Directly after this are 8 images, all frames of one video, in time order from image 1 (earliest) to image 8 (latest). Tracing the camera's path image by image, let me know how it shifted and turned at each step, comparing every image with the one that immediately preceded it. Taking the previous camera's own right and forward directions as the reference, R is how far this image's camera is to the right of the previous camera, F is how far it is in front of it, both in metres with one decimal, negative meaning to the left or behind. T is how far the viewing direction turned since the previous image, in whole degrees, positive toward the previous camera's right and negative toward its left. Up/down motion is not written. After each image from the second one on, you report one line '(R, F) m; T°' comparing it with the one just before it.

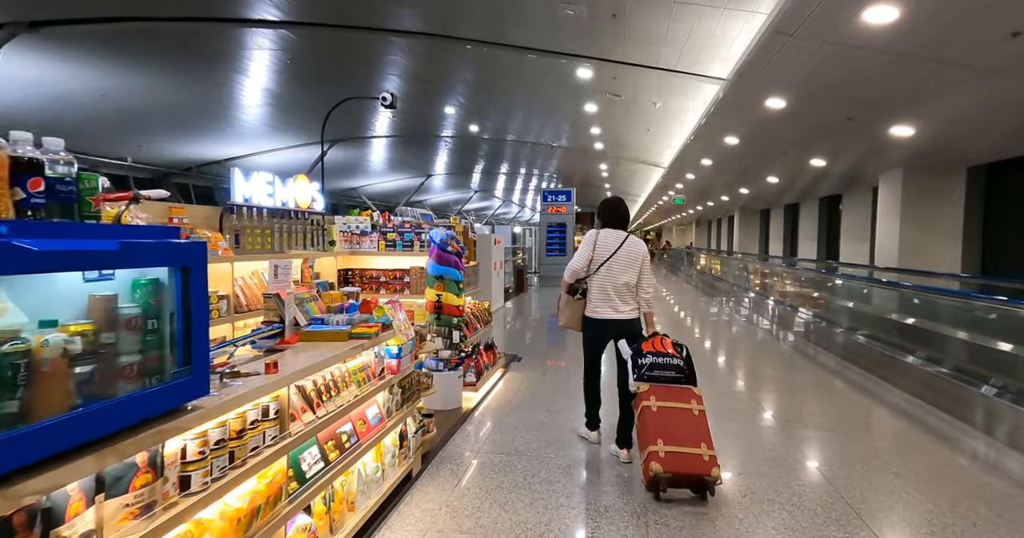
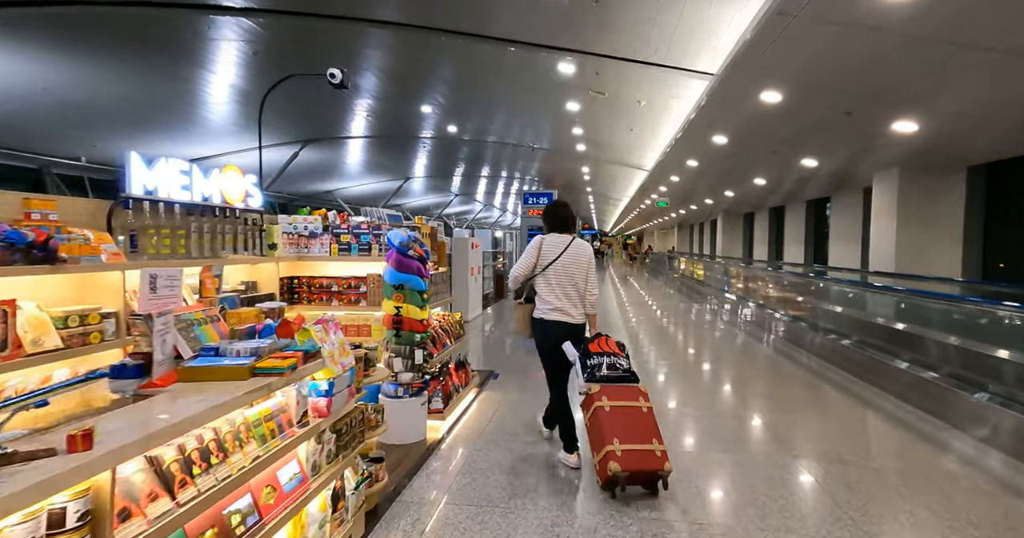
(+0.1, +0.4) m; +2°
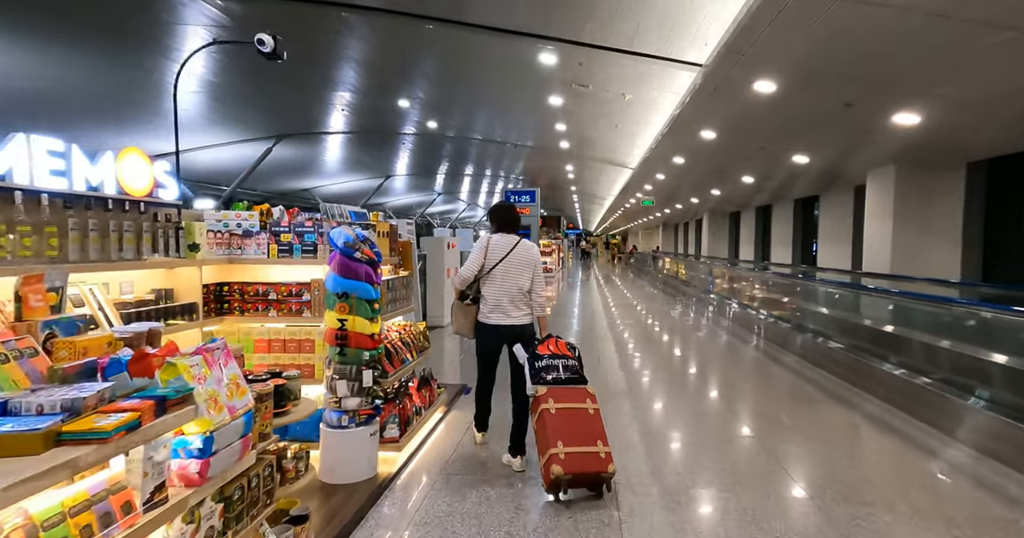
(+0.1, +0.4) m; +2°
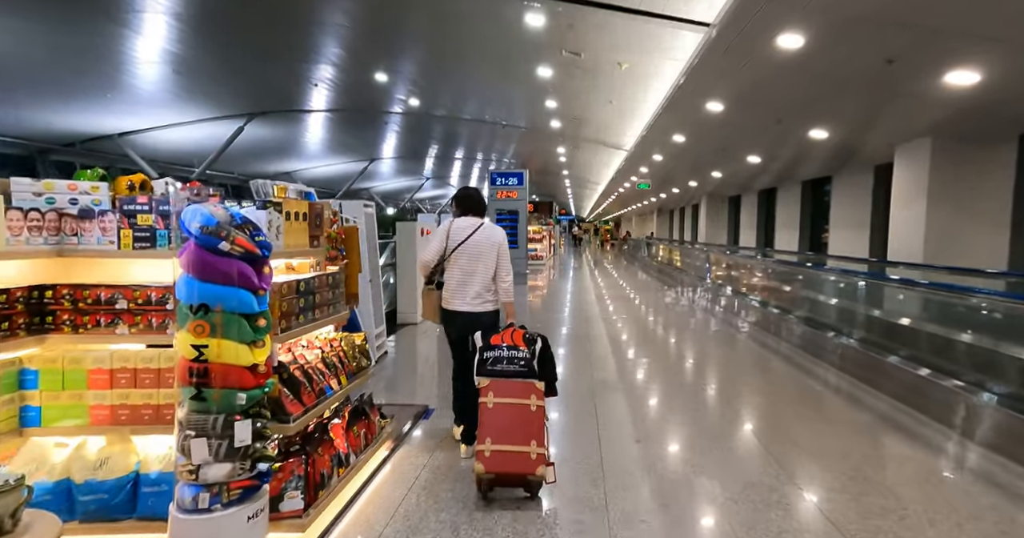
(+0.1, +0.7) m; +1°
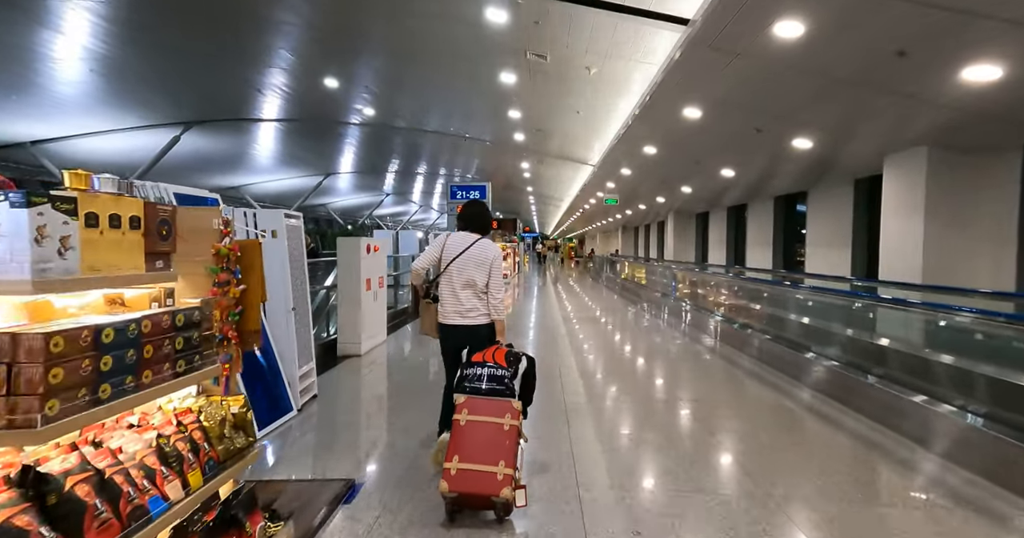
(0.0, +0.7) m; +4°
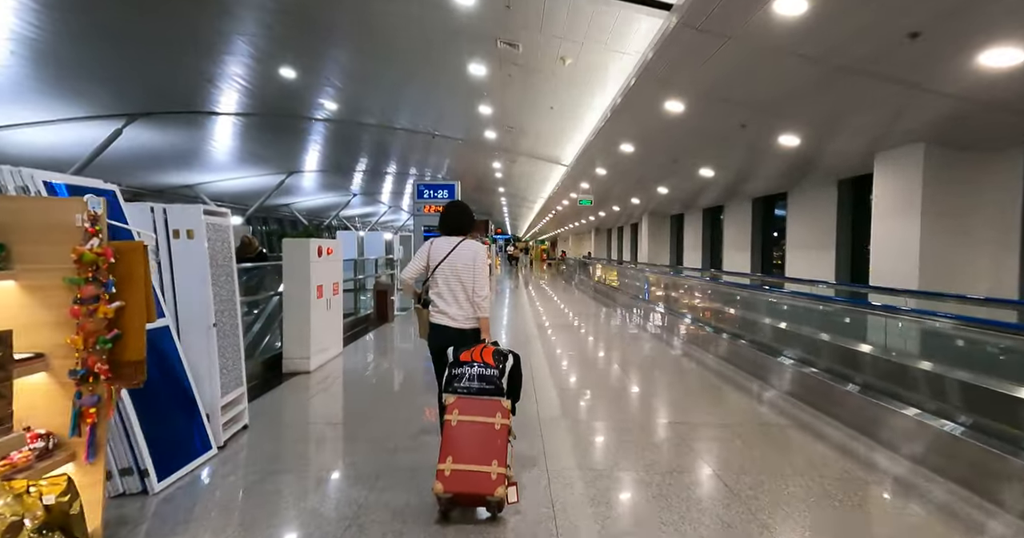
(0.0, +0.5) m; +3°
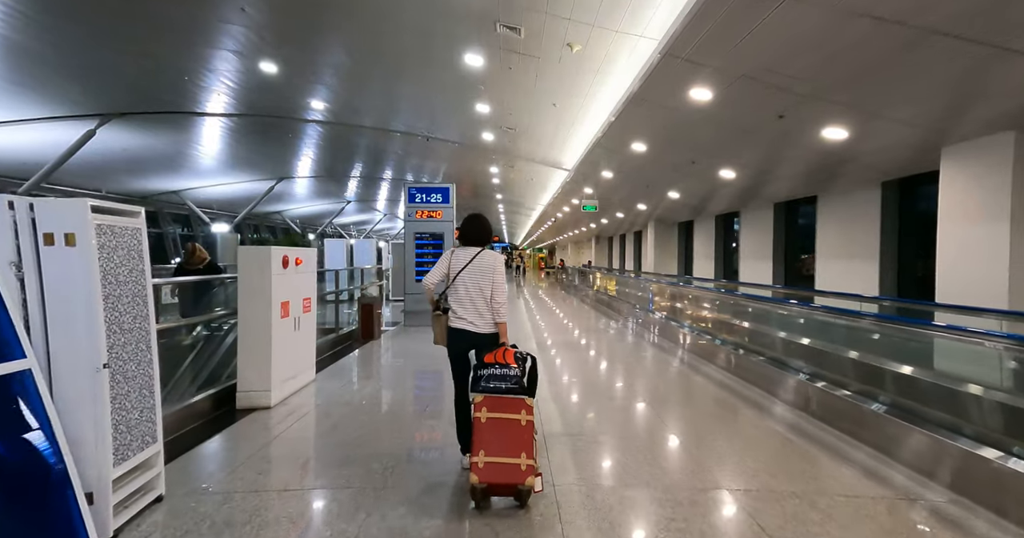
(0.0, +0.7) m; 0°
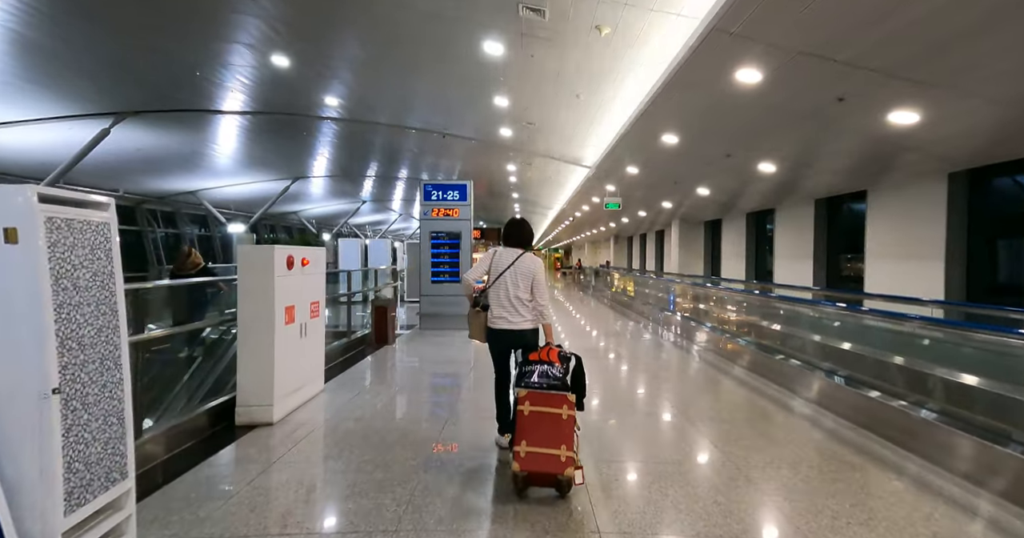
(-0.1, +0.4) m; -2°
